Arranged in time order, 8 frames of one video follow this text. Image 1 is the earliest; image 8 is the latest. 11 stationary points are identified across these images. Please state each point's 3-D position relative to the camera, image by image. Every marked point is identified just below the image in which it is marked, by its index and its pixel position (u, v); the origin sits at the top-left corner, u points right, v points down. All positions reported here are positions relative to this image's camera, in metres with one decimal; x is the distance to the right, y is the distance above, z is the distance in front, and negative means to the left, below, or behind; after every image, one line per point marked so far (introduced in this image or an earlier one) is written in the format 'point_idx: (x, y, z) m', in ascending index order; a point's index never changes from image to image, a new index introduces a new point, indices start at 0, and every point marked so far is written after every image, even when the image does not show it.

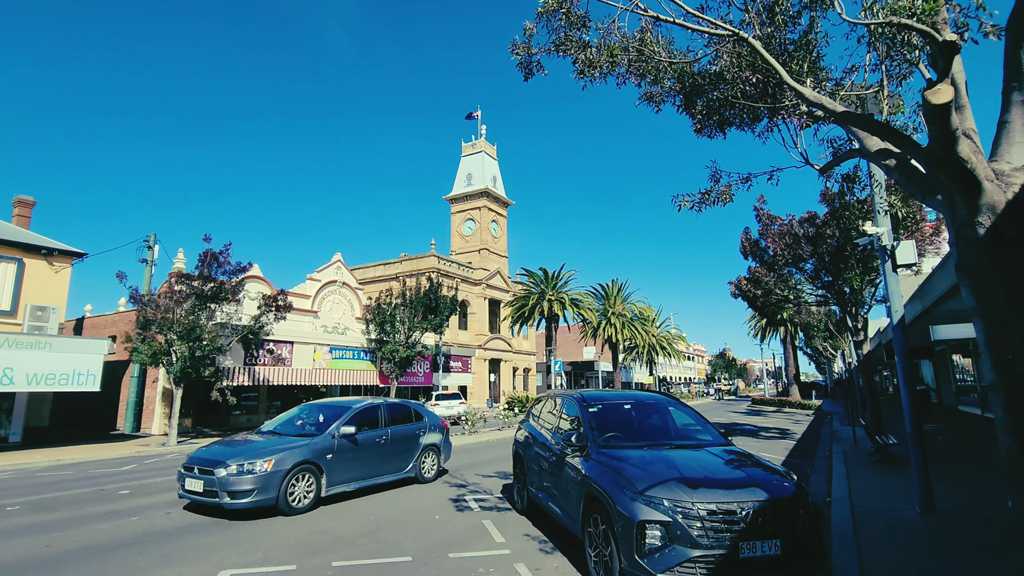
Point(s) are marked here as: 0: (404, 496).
0: (-1.9, -3.6, +9.3) m
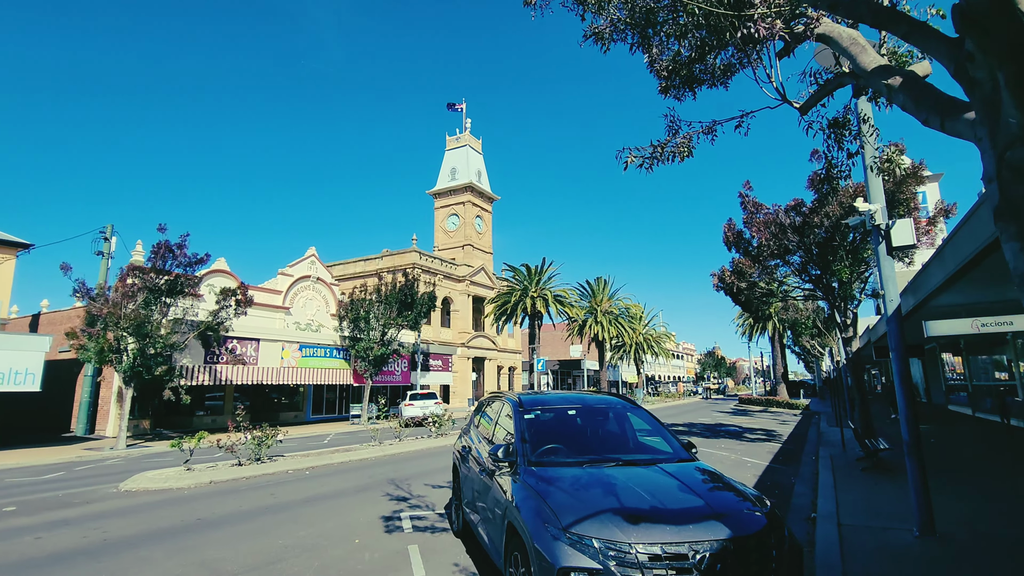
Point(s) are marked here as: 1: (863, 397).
0: (-2.8, -3.4, +8.1) m
1: (+9.7, -3.0, +14.7) m
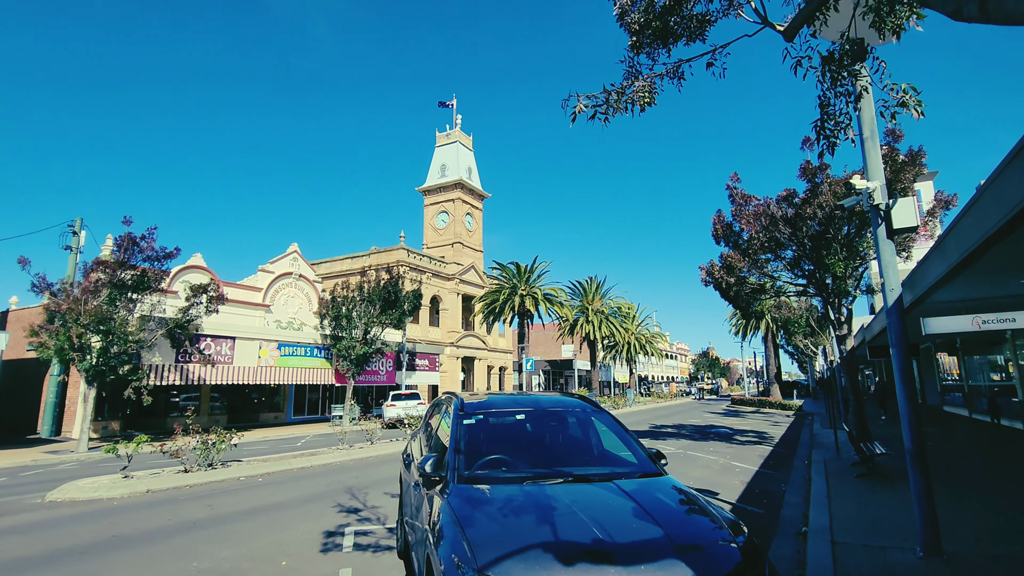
0: (-3.3, -3.3, +7.3) m
1: (+9.1, -2.9, +14.0) m
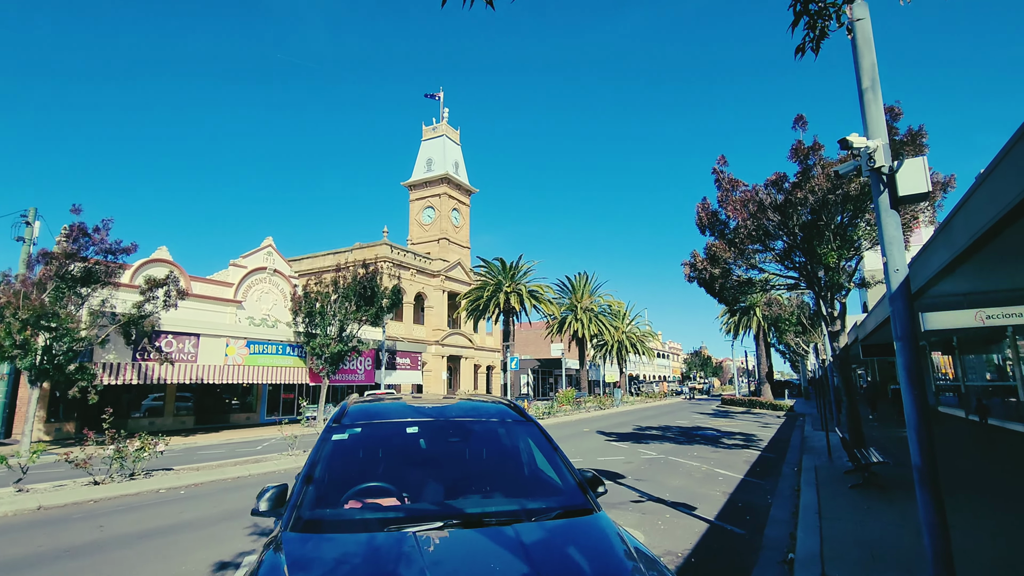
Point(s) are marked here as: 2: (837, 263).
0: (-4.1, -3.1, +6.1) m
1: (+8.3, -2.7, +12.9) m
2: (+7.6, +0.6, +12.4) m
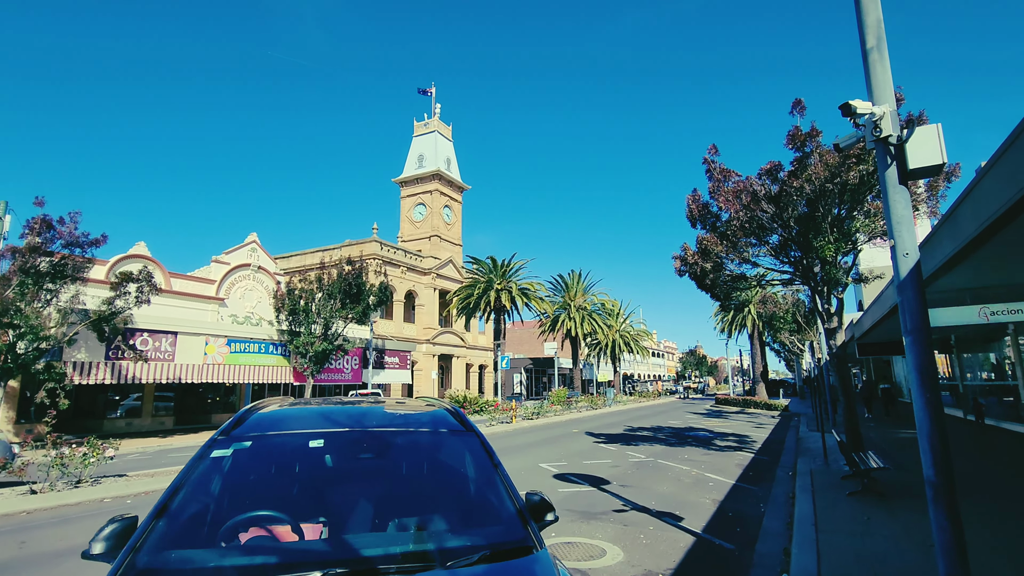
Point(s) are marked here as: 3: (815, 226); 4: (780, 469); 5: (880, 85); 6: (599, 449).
0: (-4.5, -2.9, +5.4) m
1: (+7.8, -2.6, +12.3) m
2: (+7.1, +0.7, +11.8) m
3: (+6.7, +1.4, +11.9) m
4: (+6.1, -4.1, +12.2) m
5: (+3.1, +1.7, +4.6) m
6: (+2.6, -4.8, +15.8) m
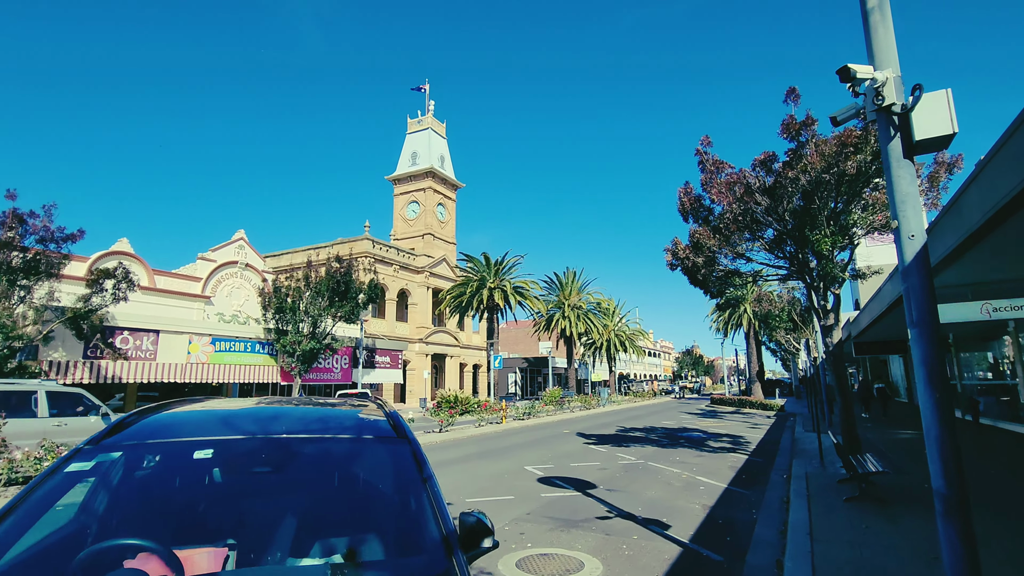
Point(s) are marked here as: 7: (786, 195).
0: (-4.8, -2.8, +4.9) m
1: (+7.5, -2.5, +11.9) m
2: (+6.8, +0.8, +11.3) m
3: (+6.4, +1.5, +11.5) m
4: (+5.8, -4.0, +11.7) m
5: (+2.8, +1.8, +4.1) m
6: (+2.2, -4.7, +15.4) m
7: (+6.0, +2.0, +11.7) m
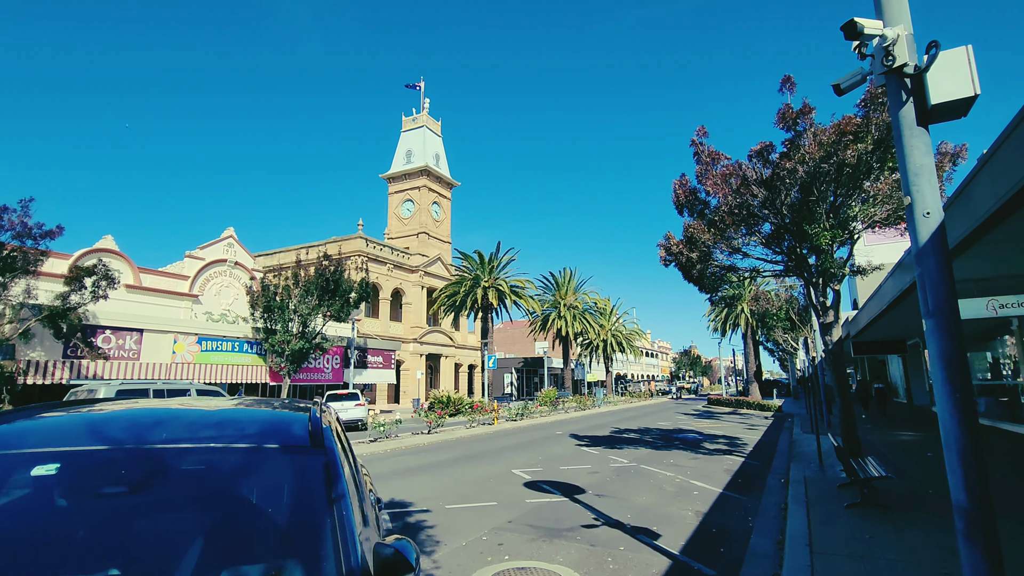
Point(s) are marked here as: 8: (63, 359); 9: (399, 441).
0: (-5.0, -2.7, +4.4) m
1: (+7.2, -2.4, +11.4) m
2: (+6.5, +0.9, +10.9) m
3: (+6.1, +1.6, +11.0) m
4: (+5.5, -3.9, +11.3) m
5: (+2.6, +1.9, +3.6) m
6: (+1.9, -4.6, +14.9) m
7: (+5.7, +2.1, +11.2) m
8: (-16.4, -2.6, +19.5) m
9: (-3.5, -4.7, +16.4) m
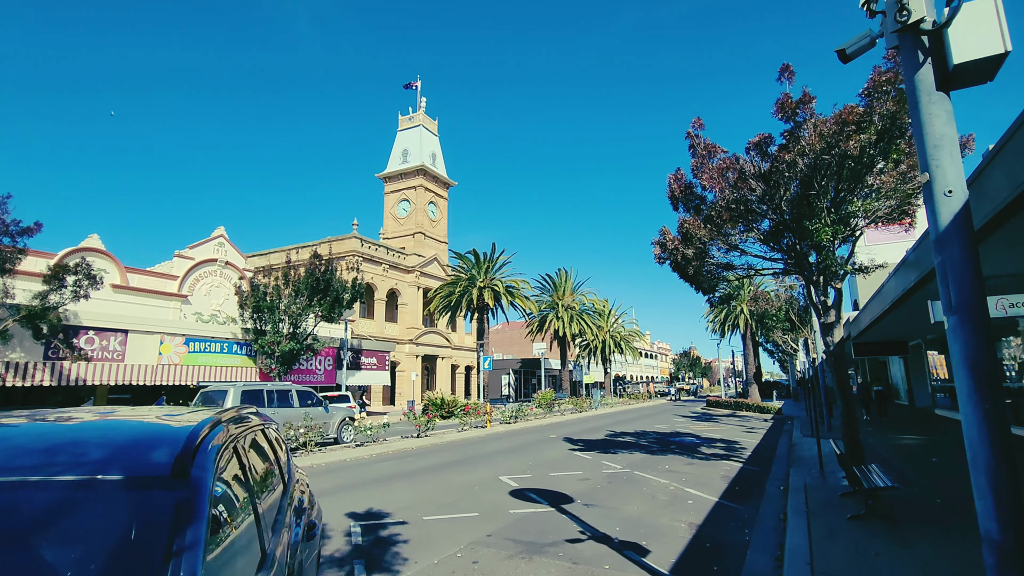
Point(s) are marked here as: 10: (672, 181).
0: (-5.3, -2.7, +3.9) m
1: (+6.9, -2.4, +10.9) m
2: (+6.2, +0.9, +10.4) m
3: (+5.8, +1.6, +10.5) m
4: (+5.2, -3.9, +10.8) m
5: (+2.3, +2.0, +3.1) m
6: (+1.6, -4.5, +14.4) m
7: (+5.4, +2.2, +10.7) m
8: (-16.6, -2.5, +19.0) m
9: (-3.7, -4.7, +15.9) m
10: (+3.7, +2.4, +12.3) m
